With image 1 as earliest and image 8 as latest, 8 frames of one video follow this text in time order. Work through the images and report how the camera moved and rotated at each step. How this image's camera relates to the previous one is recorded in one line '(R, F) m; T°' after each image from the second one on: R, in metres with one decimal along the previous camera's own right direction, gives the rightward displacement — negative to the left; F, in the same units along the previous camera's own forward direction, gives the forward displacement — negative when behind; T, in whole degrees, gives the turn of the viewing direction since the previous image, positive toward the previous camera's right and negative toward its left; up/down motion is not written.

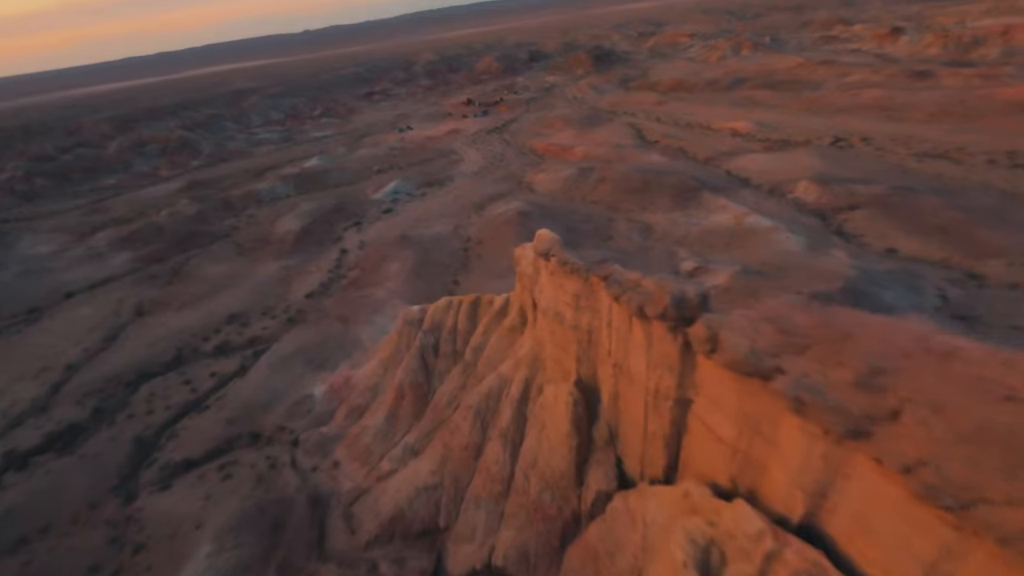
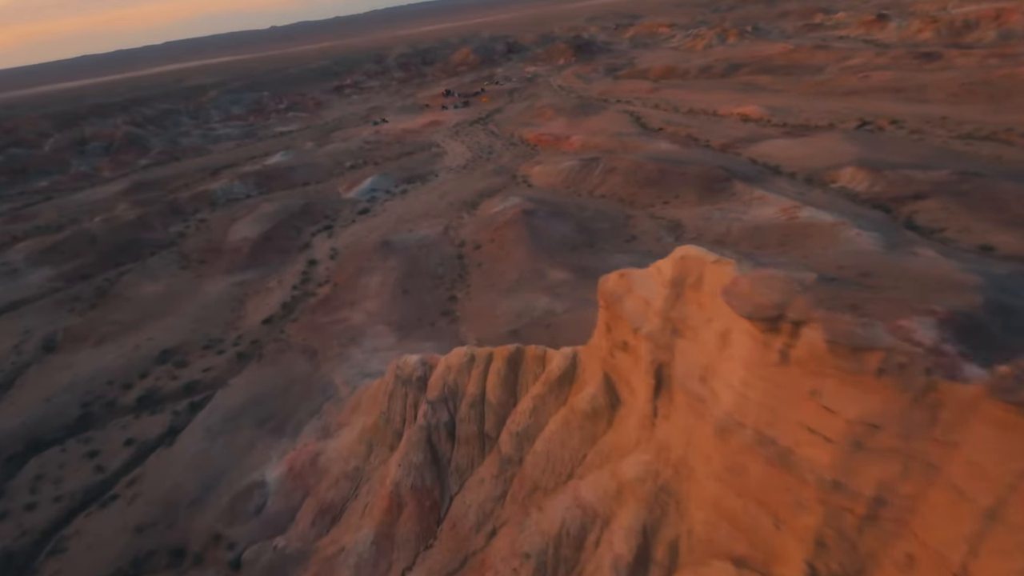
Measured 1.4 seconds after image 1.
(-2.4, +8.4) m; +3°
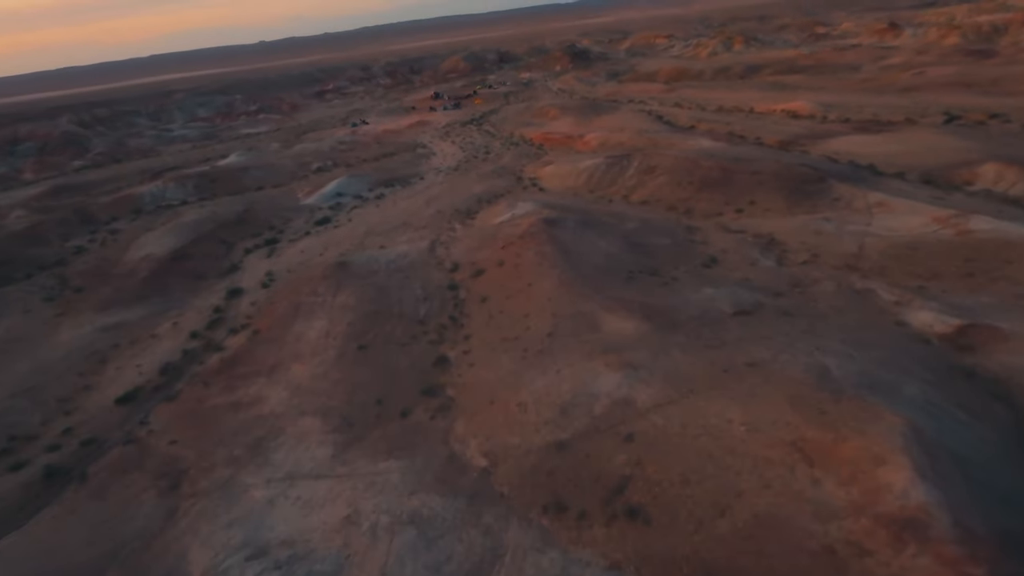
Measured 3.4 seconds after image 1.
(-1.8, +13.7) m; +1°
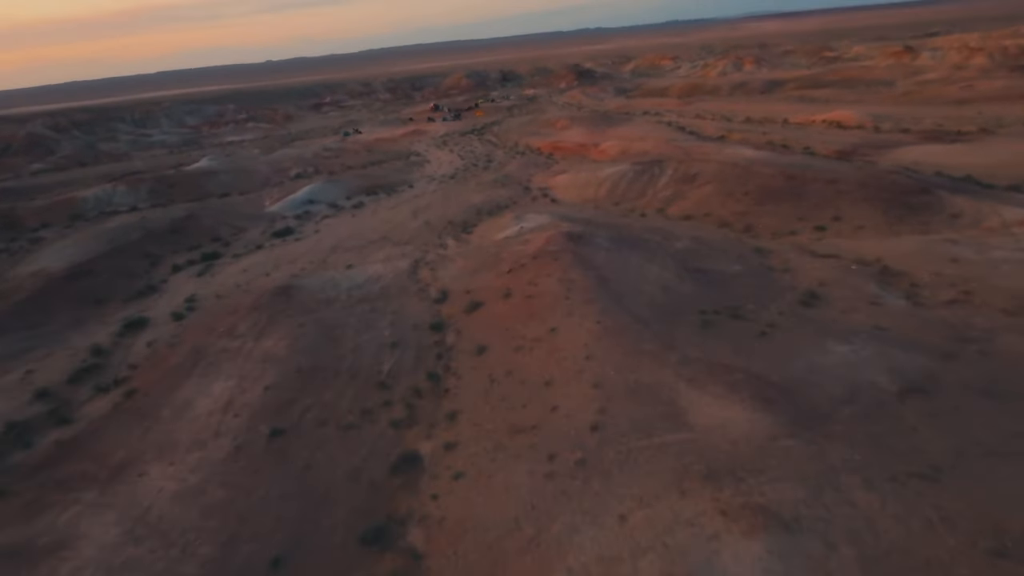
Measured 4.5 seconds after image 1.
(-0.5, +8.3) m; 0°
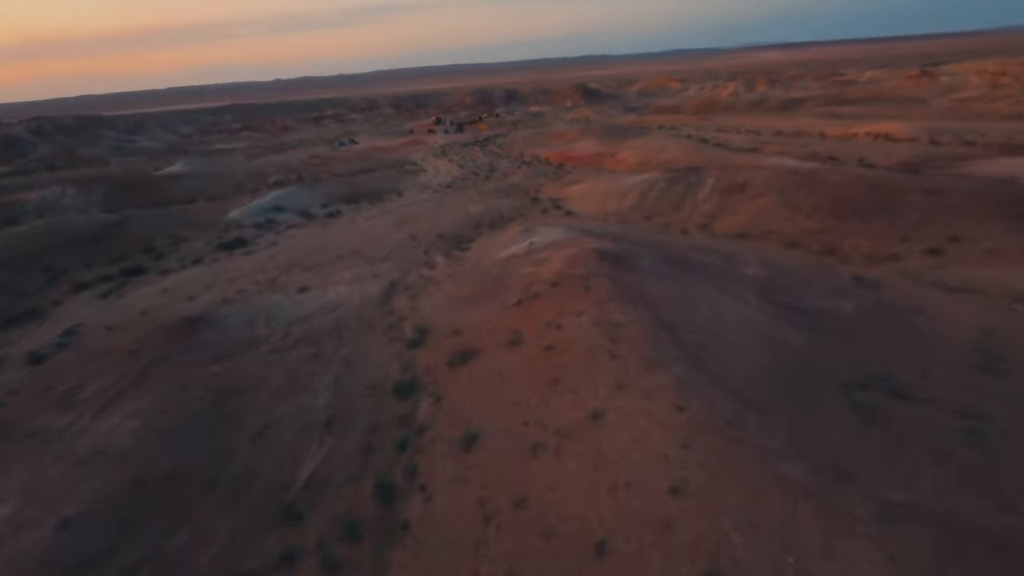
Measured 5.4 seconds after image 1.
(-0.3, +6.6) m; 0°
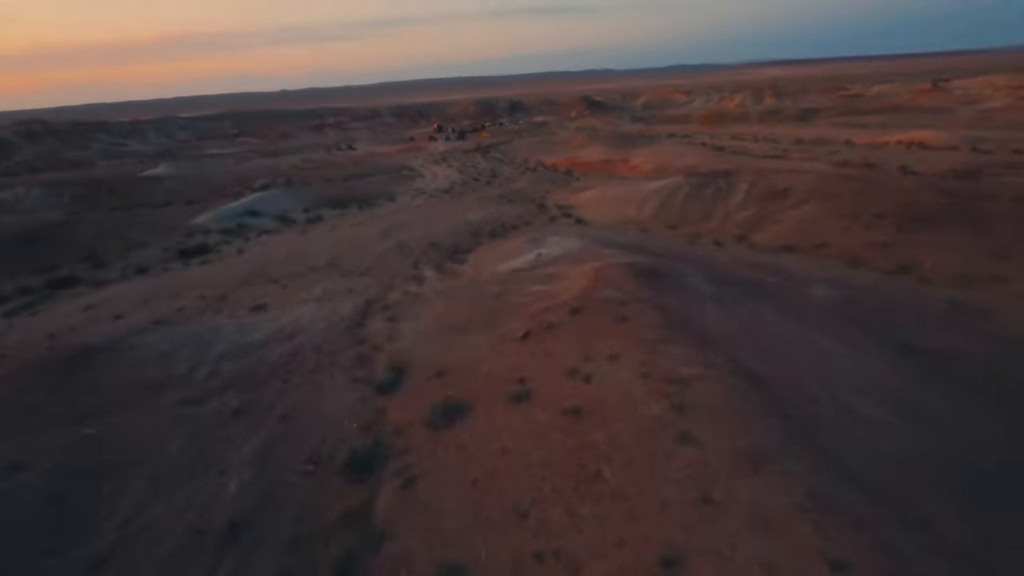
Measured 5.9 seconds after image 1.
(-0.1, +3.8) m; 0°
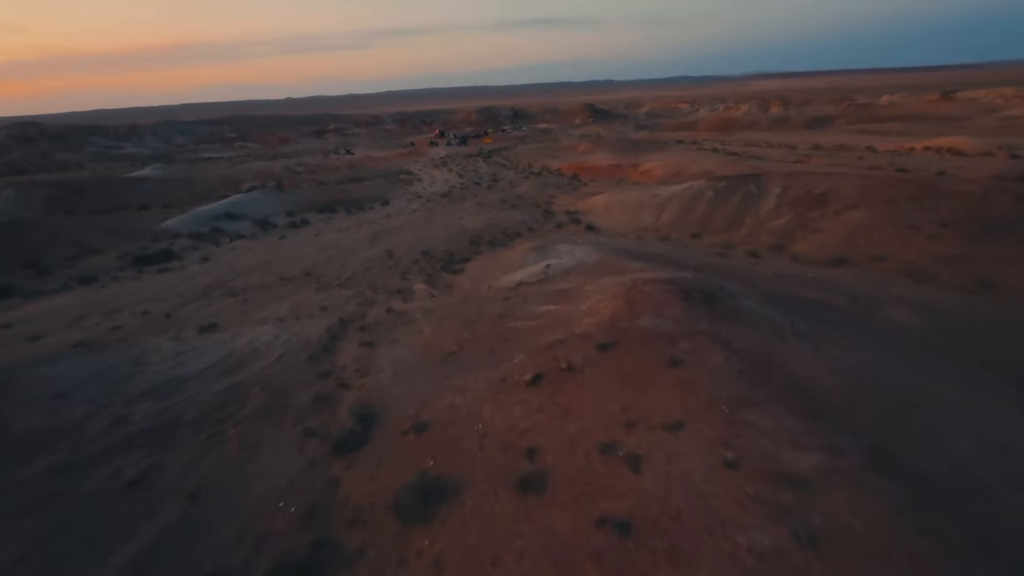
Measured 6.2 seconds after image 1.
(-0.1, +2.8) m; 0°
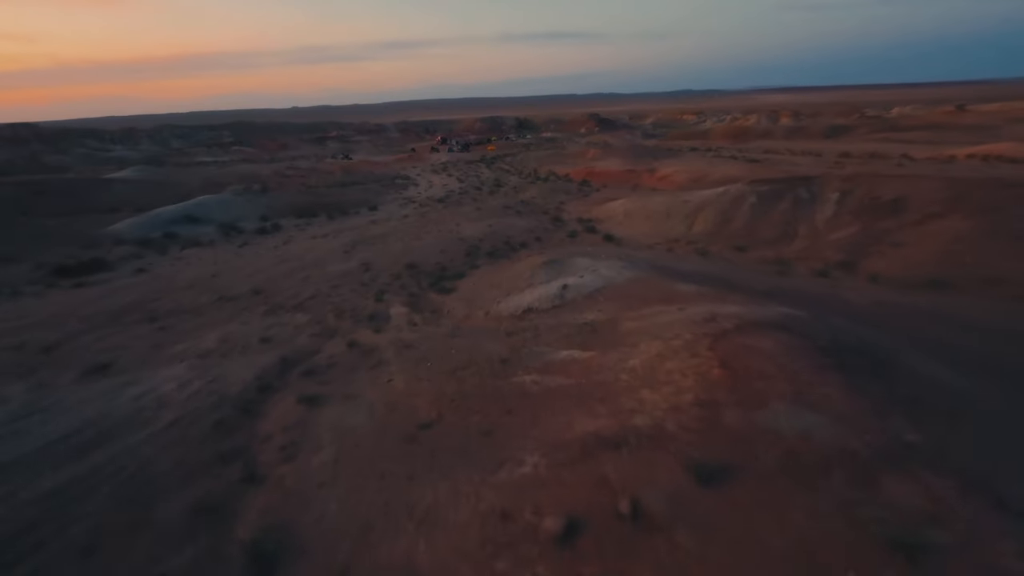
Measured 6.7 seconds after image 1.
(-0.1, +3.8) m; 0°
